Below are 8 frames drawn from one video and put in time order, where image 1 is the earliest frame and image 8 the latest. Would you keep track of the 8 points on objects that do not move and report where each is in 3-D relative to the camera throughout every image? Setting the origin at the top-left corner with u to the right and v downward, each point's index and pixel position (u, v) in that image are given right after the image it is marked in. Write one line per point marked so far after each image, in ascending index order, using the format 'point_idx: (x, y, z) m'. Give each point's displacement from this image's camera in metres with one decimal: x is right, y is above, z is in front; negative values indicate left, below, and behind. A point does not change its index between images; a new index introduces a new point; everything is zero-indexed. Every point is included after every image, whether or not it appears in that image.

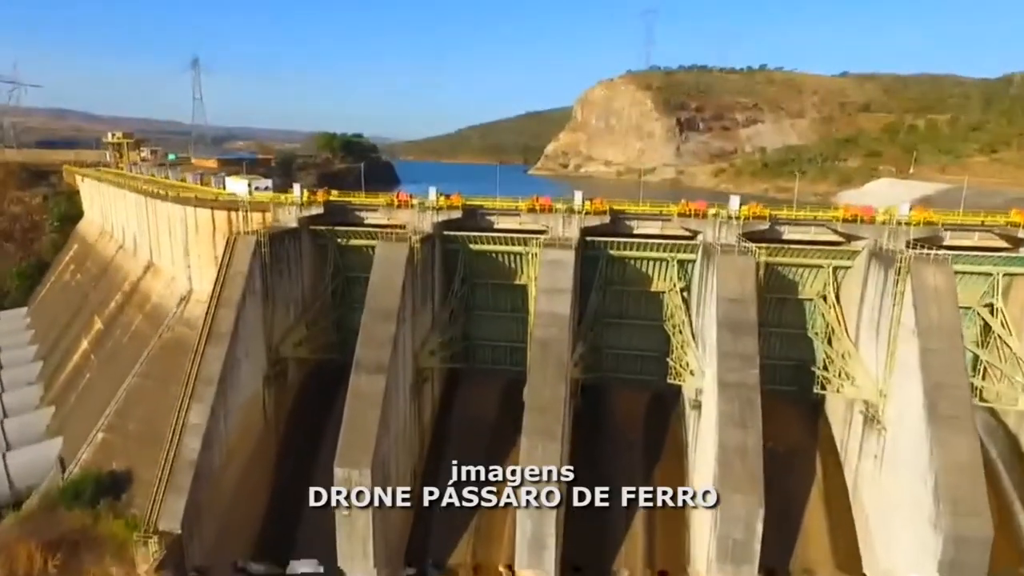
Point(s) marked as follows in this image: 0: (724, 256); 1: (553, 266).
0: (+6.3, +1.0, +18.9) m
1: (+1.3, +0.6, +19.6) m
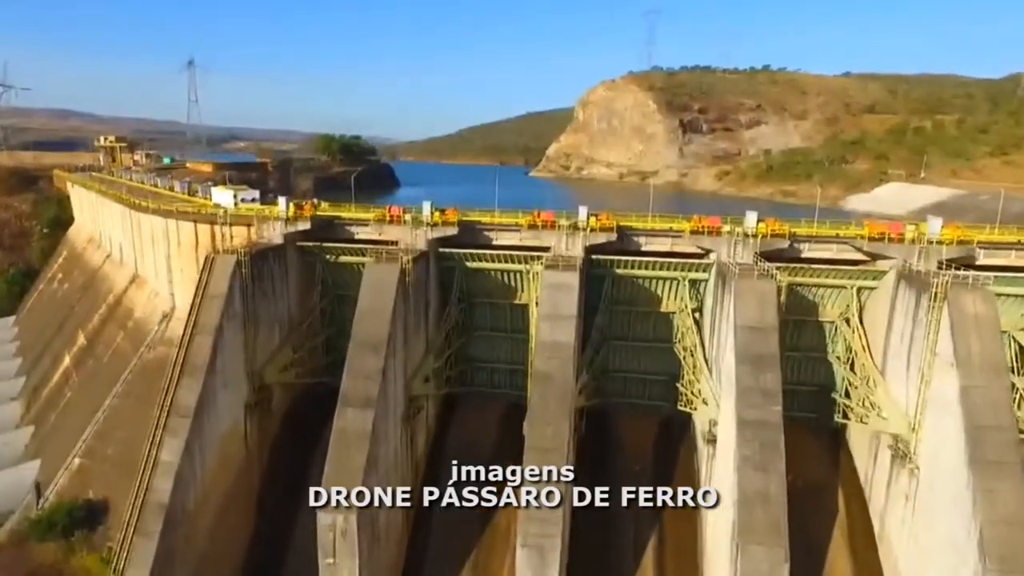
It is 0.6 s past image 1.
0: (+6.3, +0.2, +17.3) m
1: (+1.3, -0.1, +18.1) m
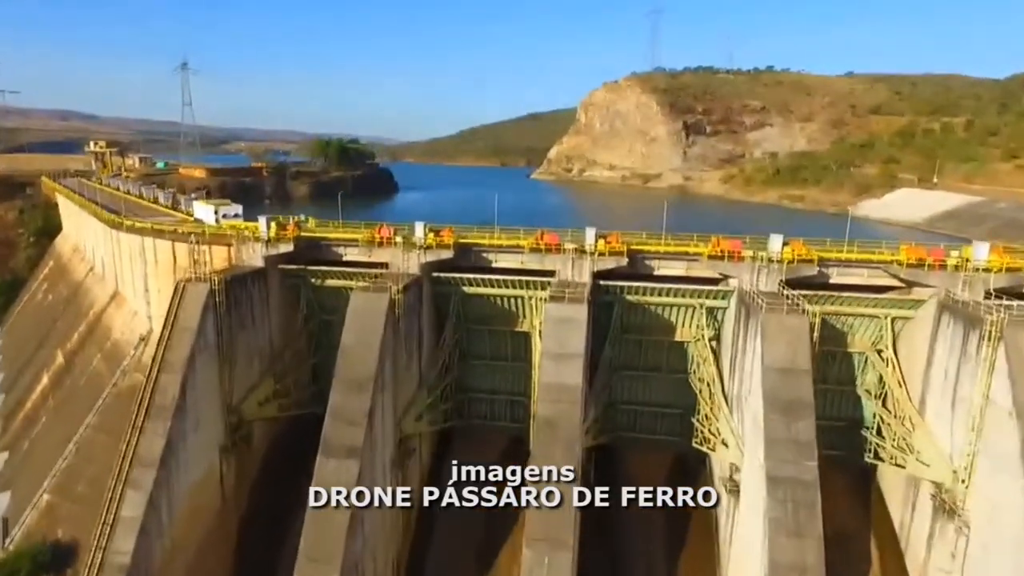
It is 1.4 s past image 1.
0: (+6.3, -0.6, +15.5) m
1: (+1.3, -1.0, +16.3) m
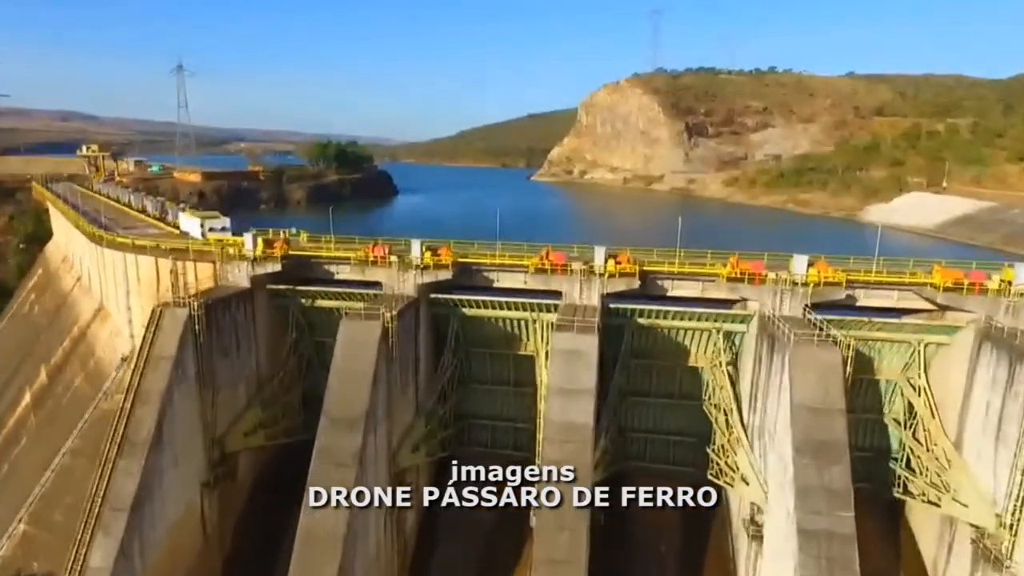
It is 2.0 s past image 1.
0: (+6.4, -1.3, +14.2) m
1: (+1.4, -1.6, +15.0) m
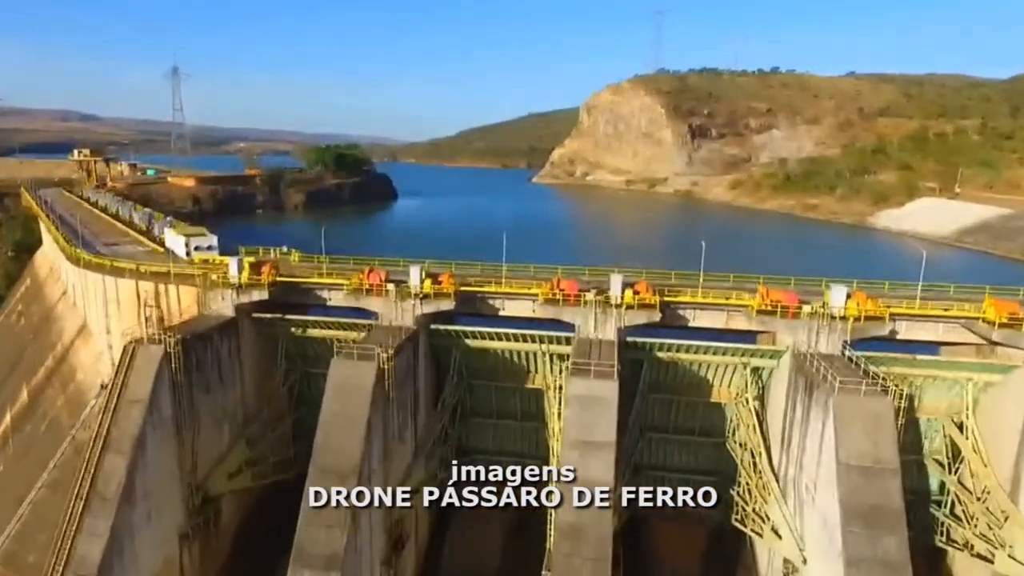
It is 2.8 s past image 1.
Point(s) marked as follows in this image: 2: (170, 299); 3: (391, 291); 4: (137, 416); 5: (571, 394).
0: (+6.6, -2.1, +12.6) m
1: (+1.6, -2.5, +13.4) m
2: (-10.5, -0.3, +19.4) m
3: (-3.3, -0.1, +17.3) m
4: (-8.6, -2.9, +14.6) m
5: (+1.3, -2.3, +13.5) m
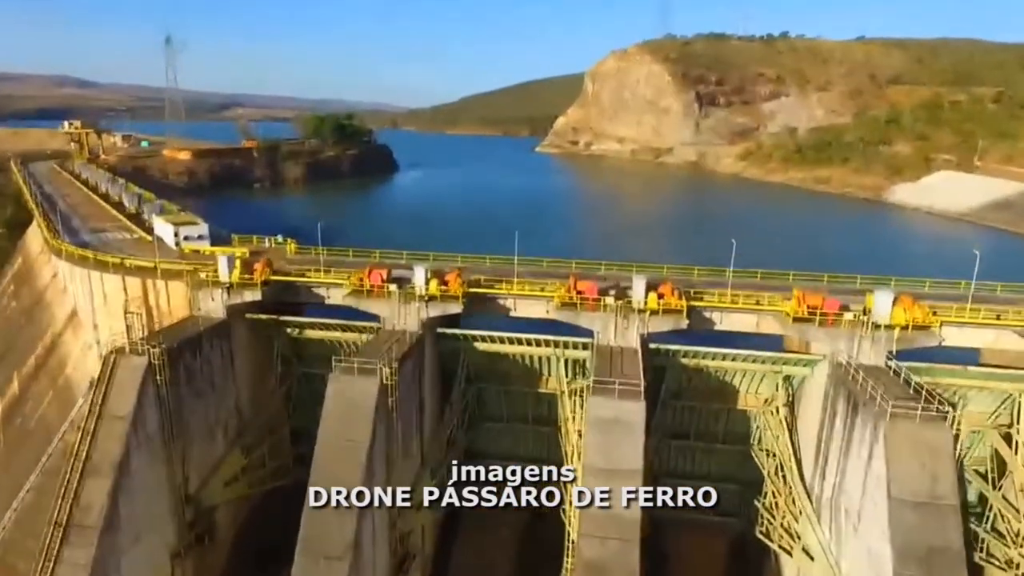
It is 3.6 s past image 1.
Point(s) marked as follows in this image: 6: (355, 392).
0: (+6.9, -2.4, +11.4) m
1: (+1.9, -2.7, +12.2) m
2: (-10.2, -0.2, +18.1) m
3: (-3.0, -0.1, +16.0) m
4: (-8.3, -3.1, +13.4) m
5: (+1.6, -2.5, +12.3) m
6: (-3.3, -2.2, +13.3) m
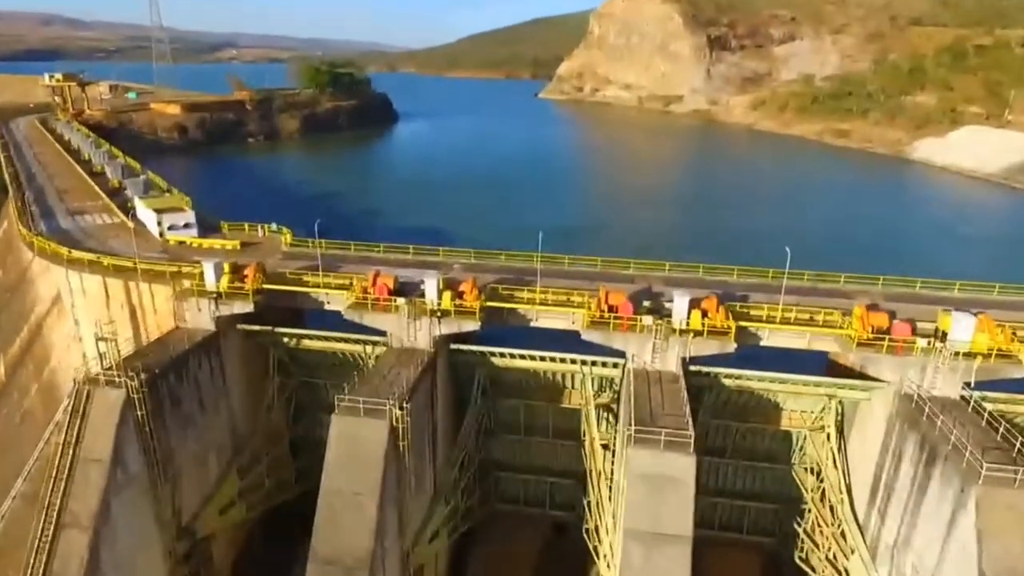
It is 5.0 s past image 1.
0: (+7.4, -3.0, +9.8) m
1: (+2.4, -3.3, +10.7) m
2: (-9.7, -0.3, +16.4) m
3: (-2.5, -0.4, +14.2) m
4: (-7.8, -3.6, +11.9) m
5: (+2.1, -3.0, +10.8) m
6: (-2.8, -2.6, +11.7) m
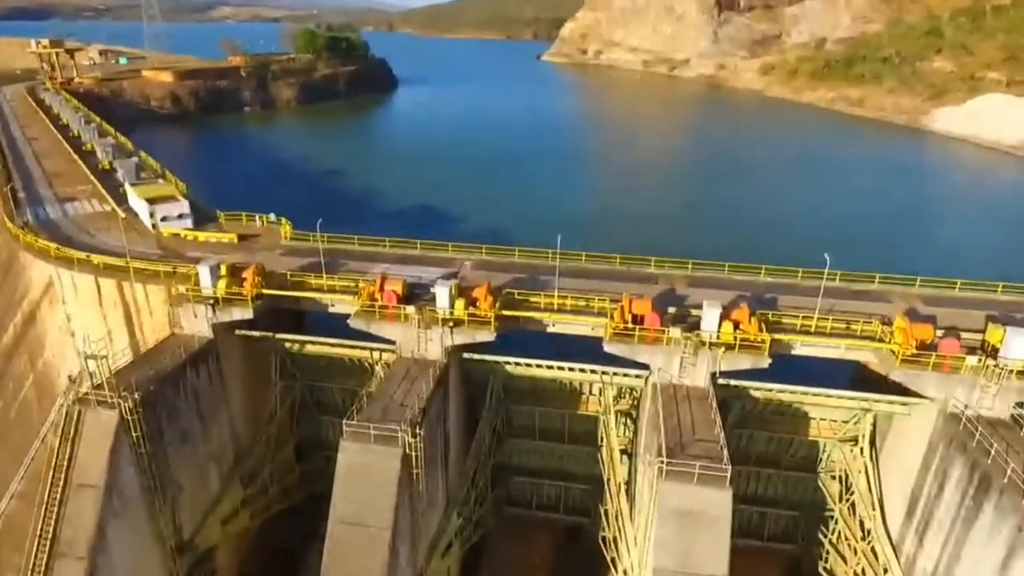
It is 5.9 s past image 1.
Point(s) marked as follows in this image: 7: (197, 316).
0: (+7.8, -3.4, +9.1) m
1: (+2.8, -3.6, +9.9) m
2: (-9.3, -0.3, +15.5) m
3: (-2.1, -0.5, +13.3) m
4: (-7.4, -3.8, +11.2) m
5: (+2.4, -3.4, +10.0) m
6: (-2.4, -2.9, +11.0) m
7: (-7.0, -0.6, +14.0) m
